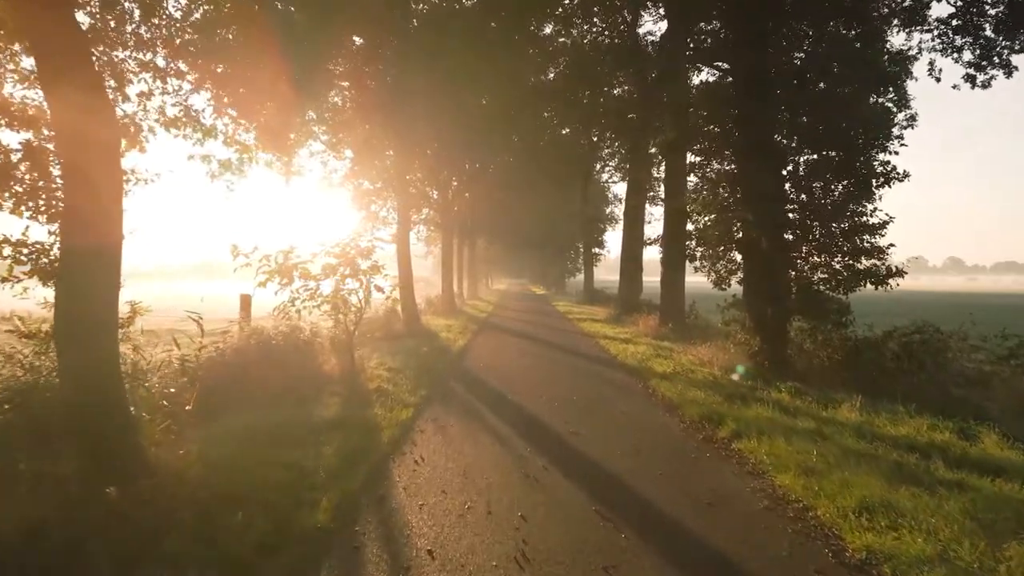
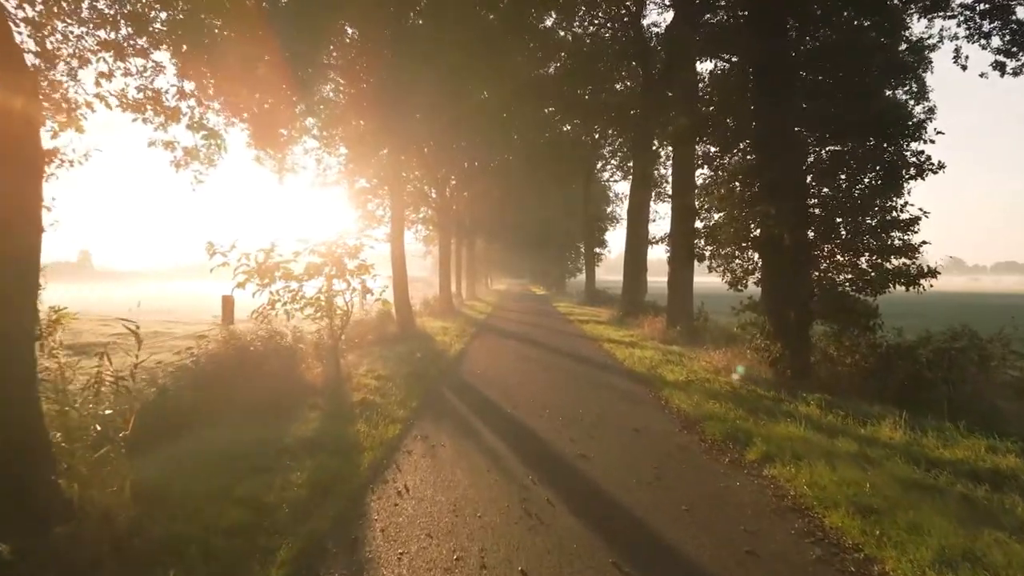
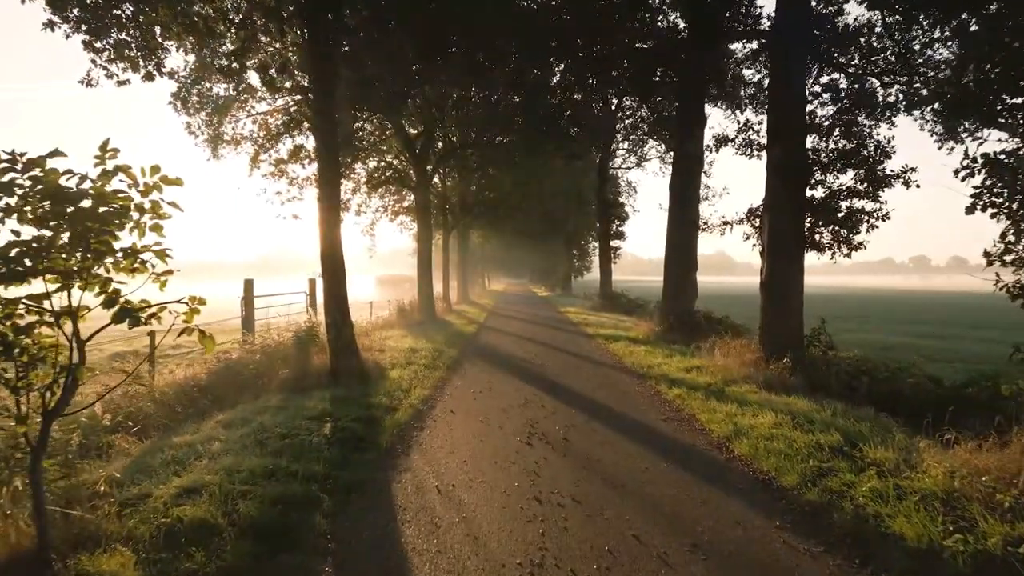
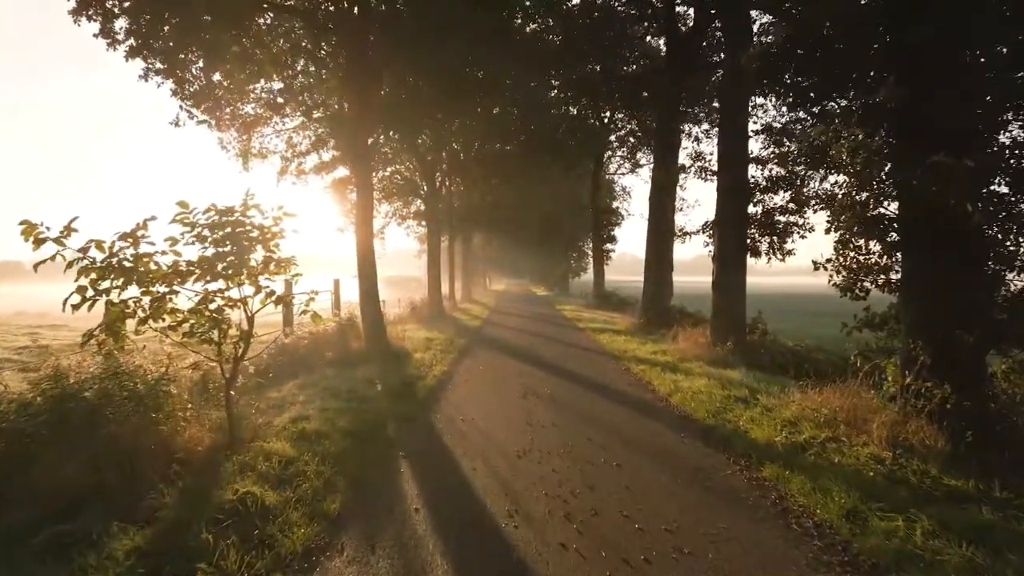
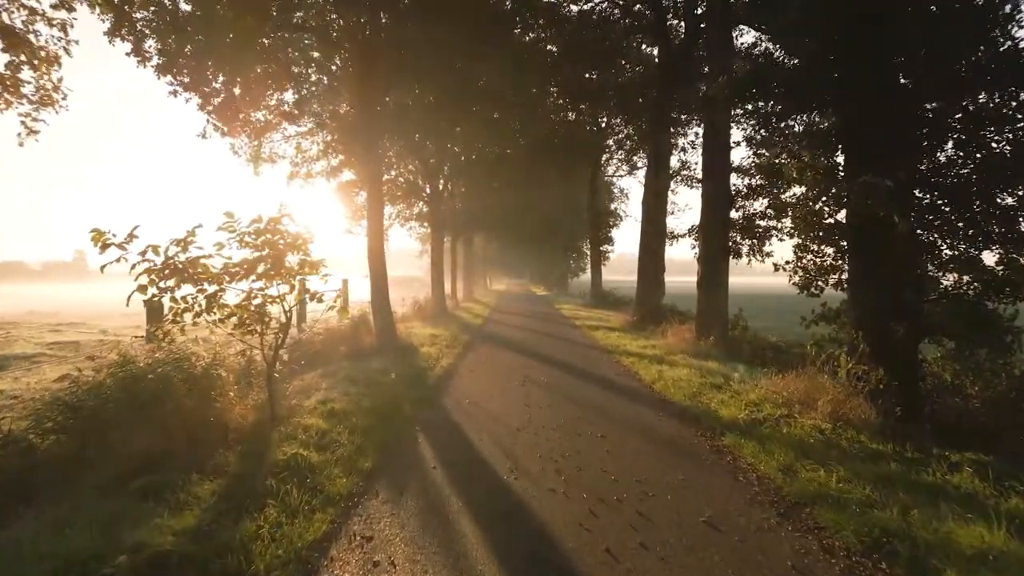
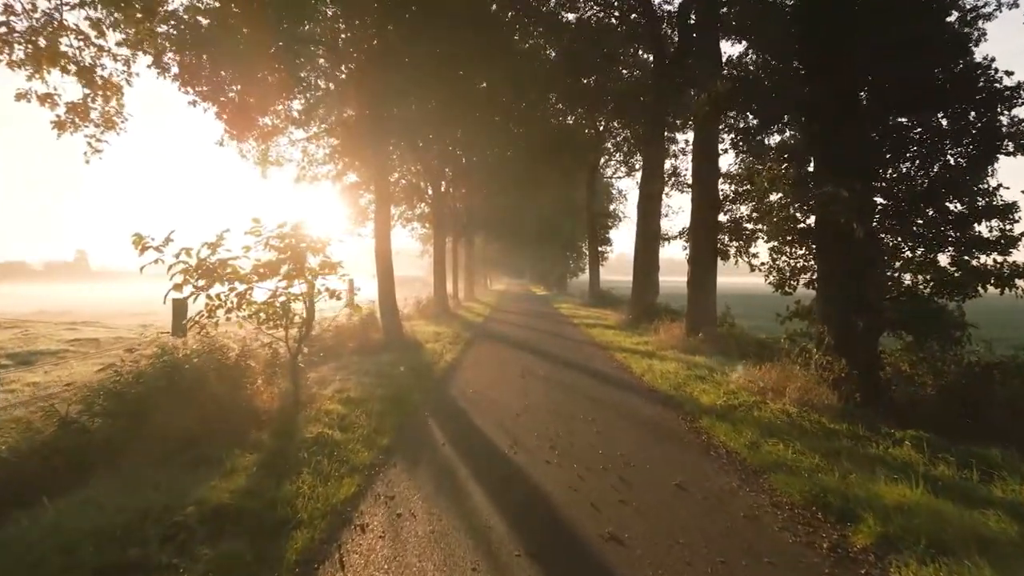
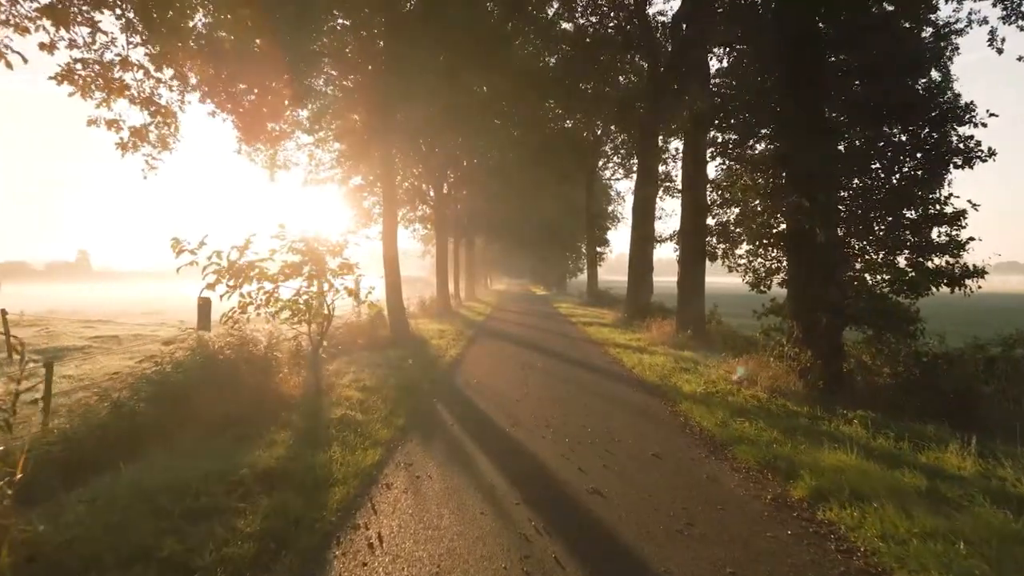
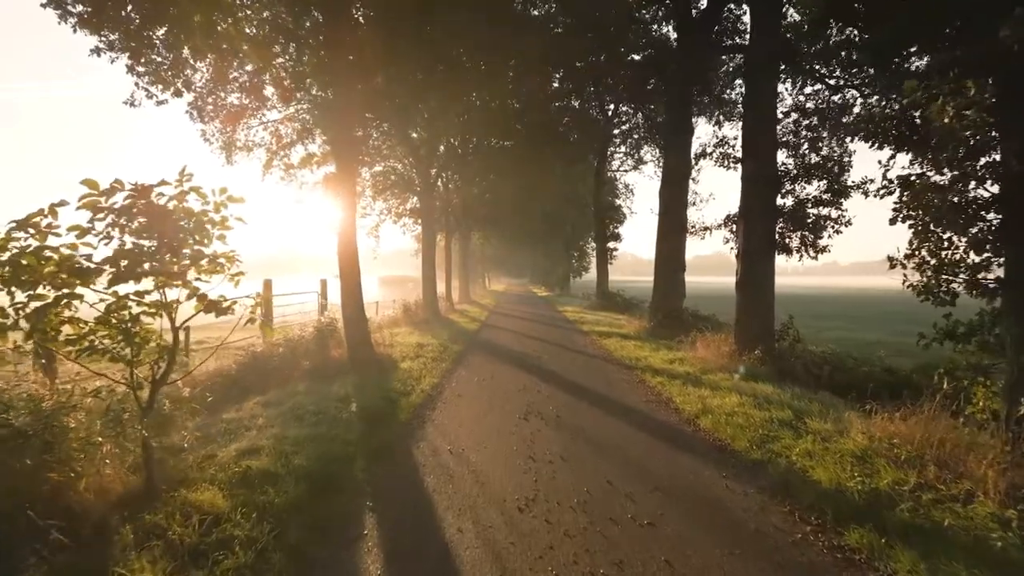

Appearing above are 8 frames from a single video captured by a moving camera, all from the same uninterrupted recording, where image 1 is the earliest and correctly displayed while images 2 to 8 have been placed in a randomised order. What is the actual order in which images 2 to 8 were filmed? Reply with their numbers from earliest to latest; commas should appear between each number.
2, 7, 6, 5, 4, 8, 3
